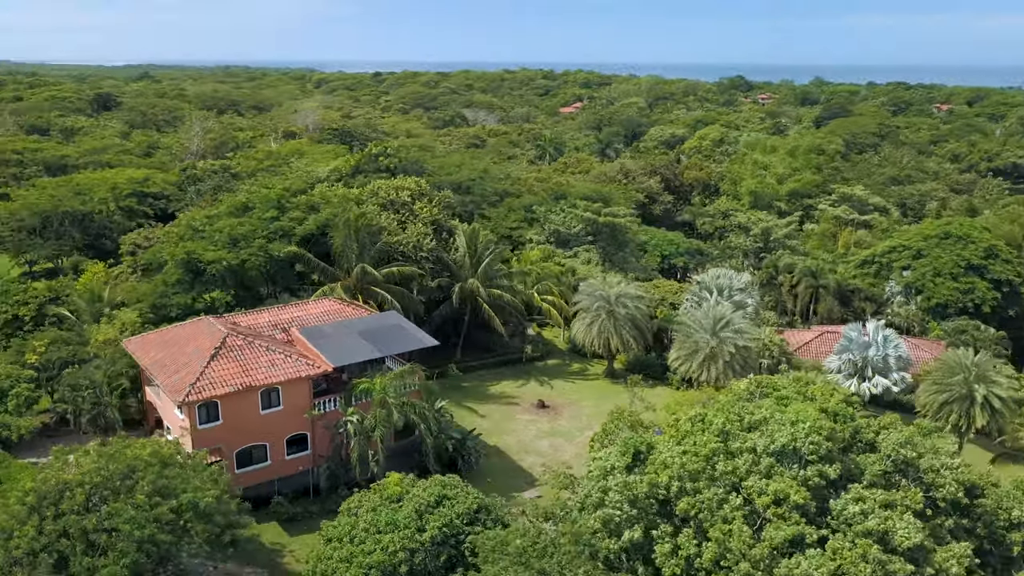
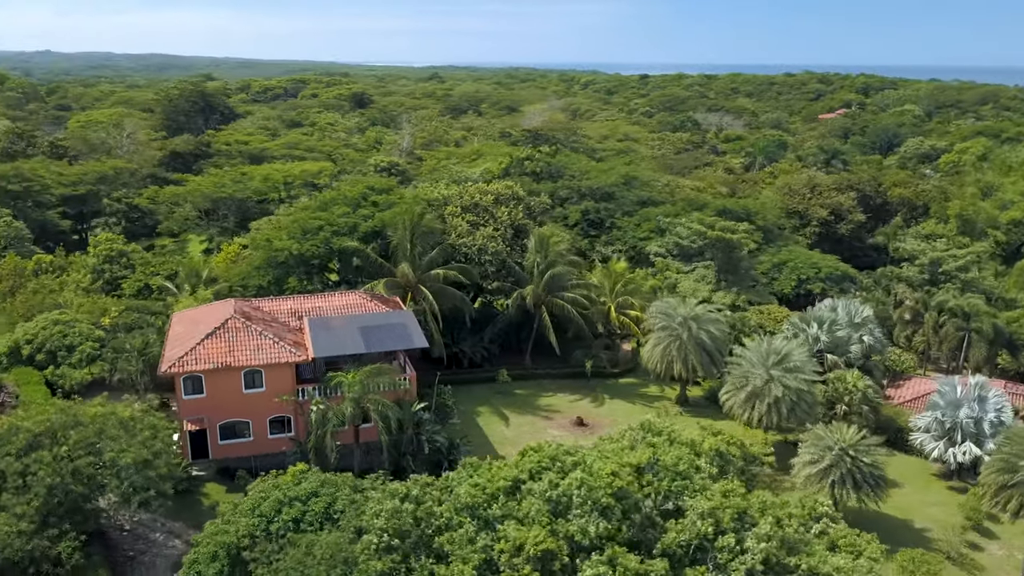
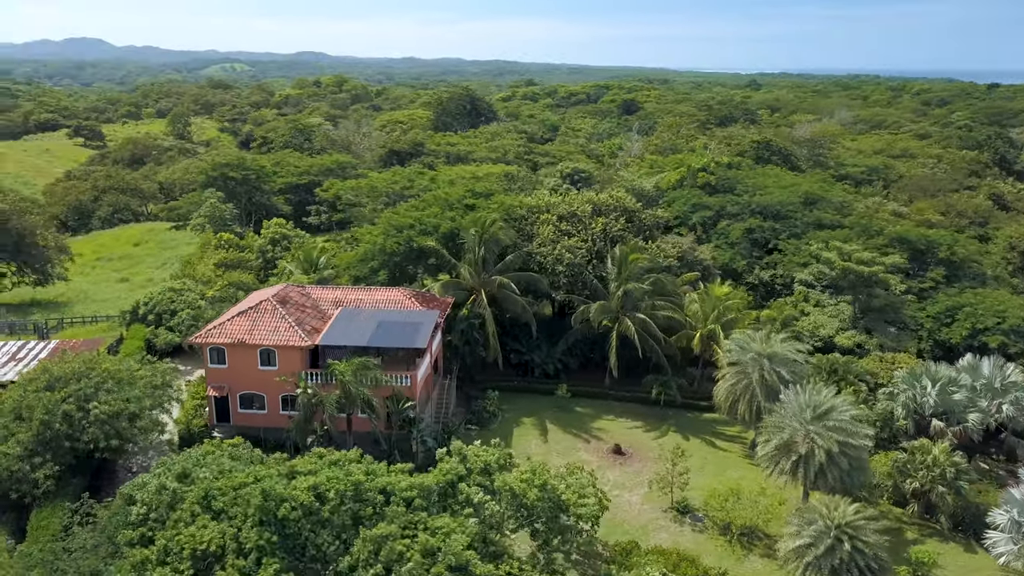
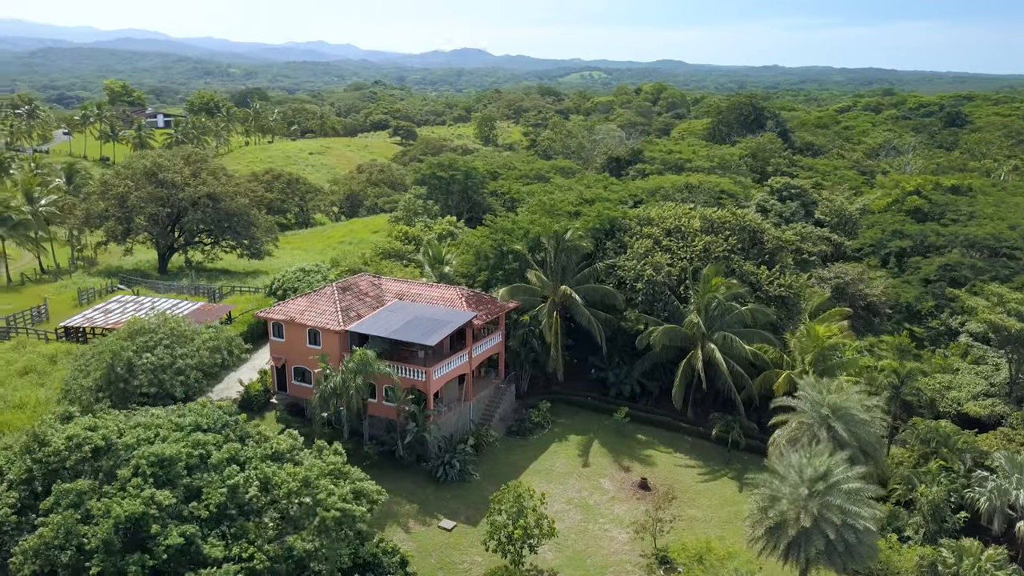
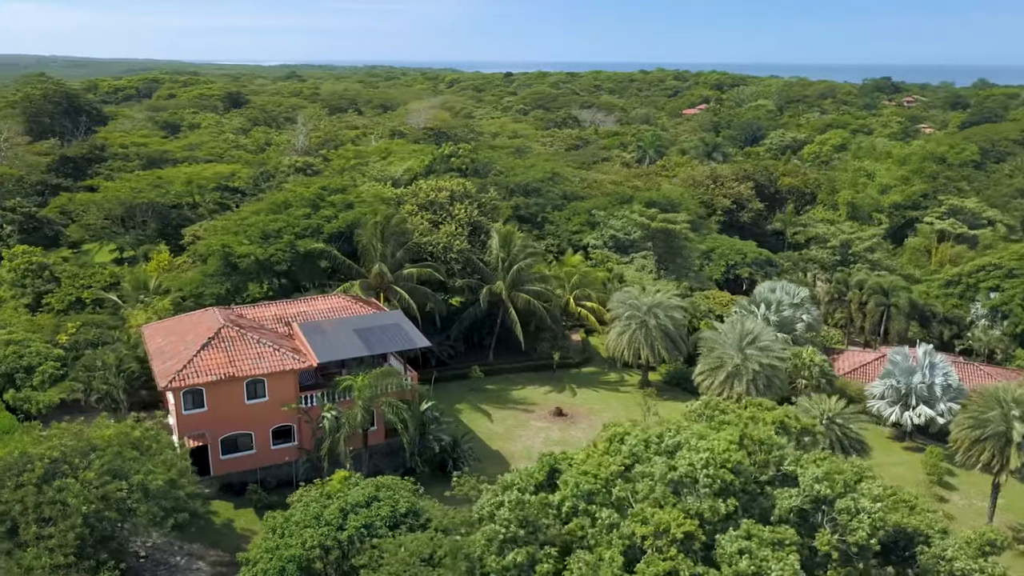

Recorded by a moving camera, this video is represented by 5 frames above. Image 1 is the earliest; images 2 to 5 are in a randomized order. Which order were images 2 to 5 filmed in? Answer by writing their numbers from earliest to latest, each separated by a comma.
5, 2, 3, 4
